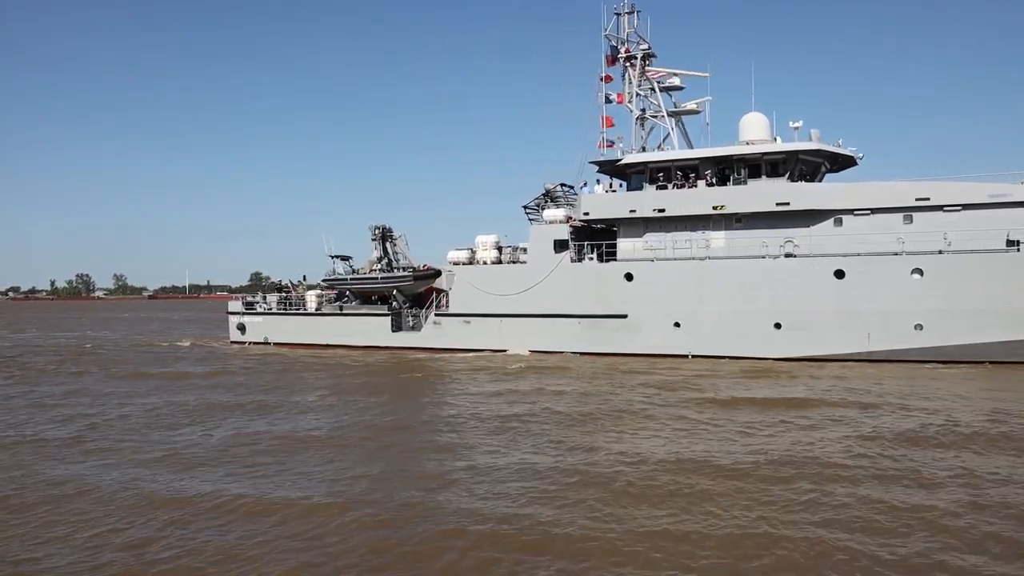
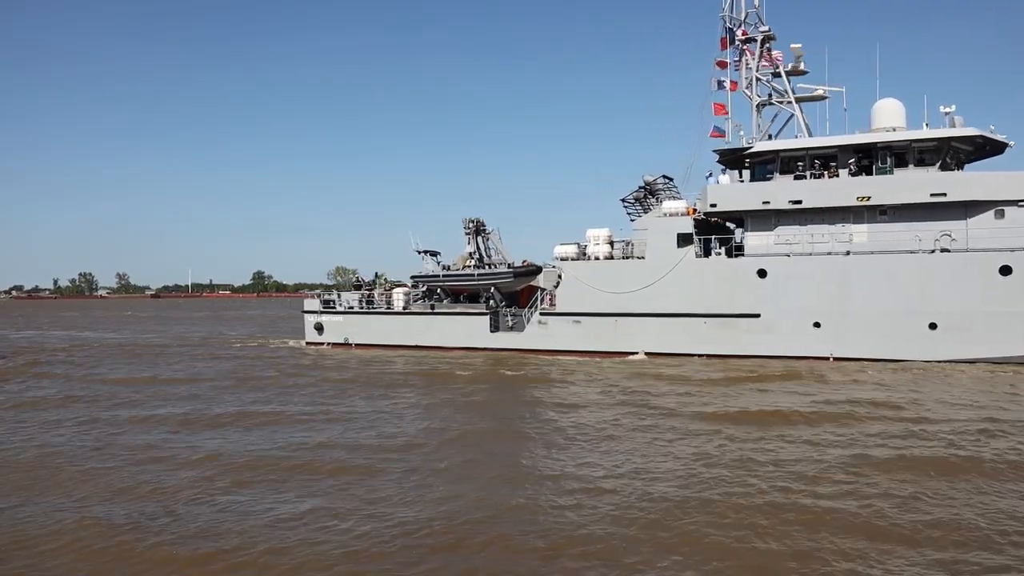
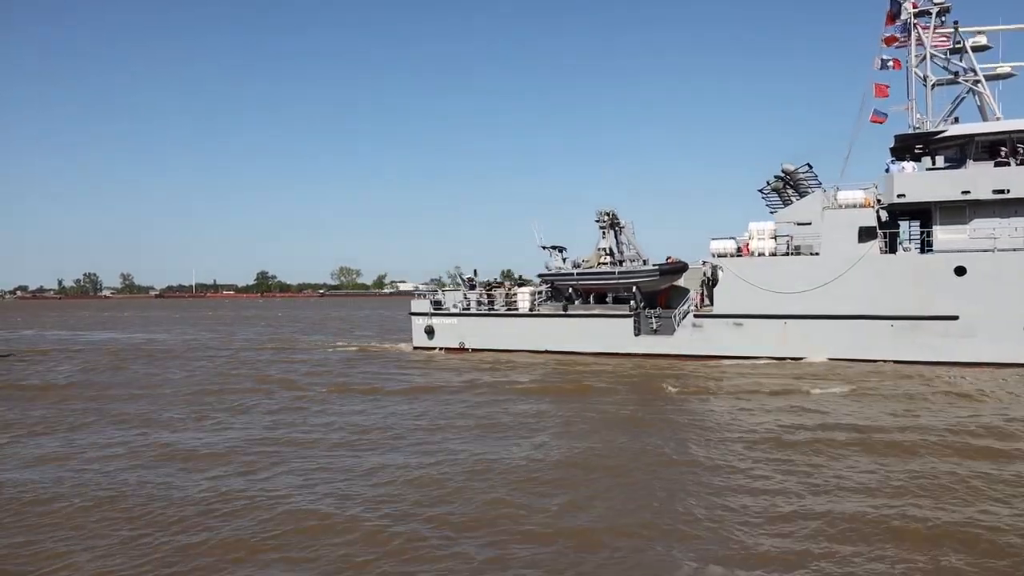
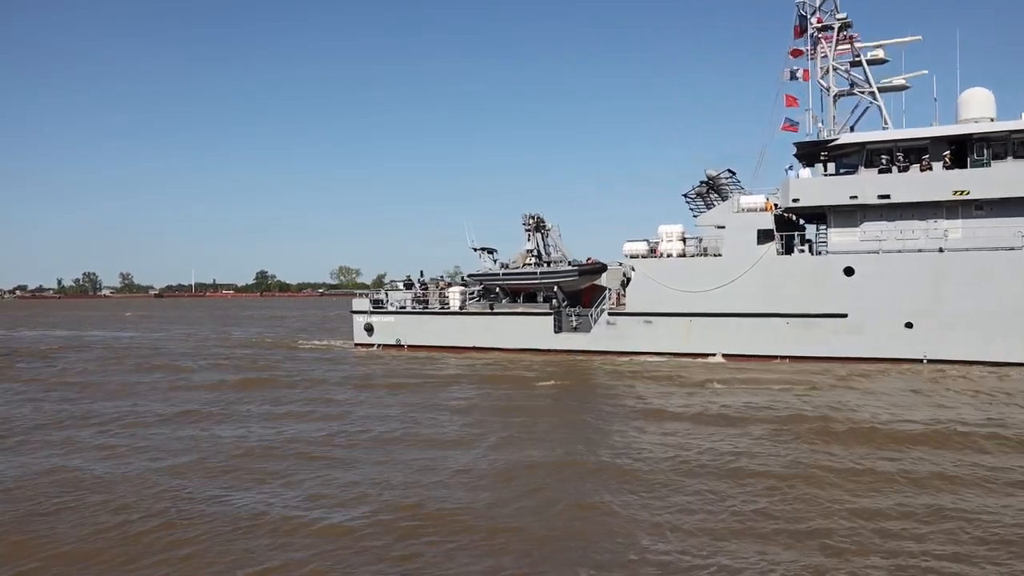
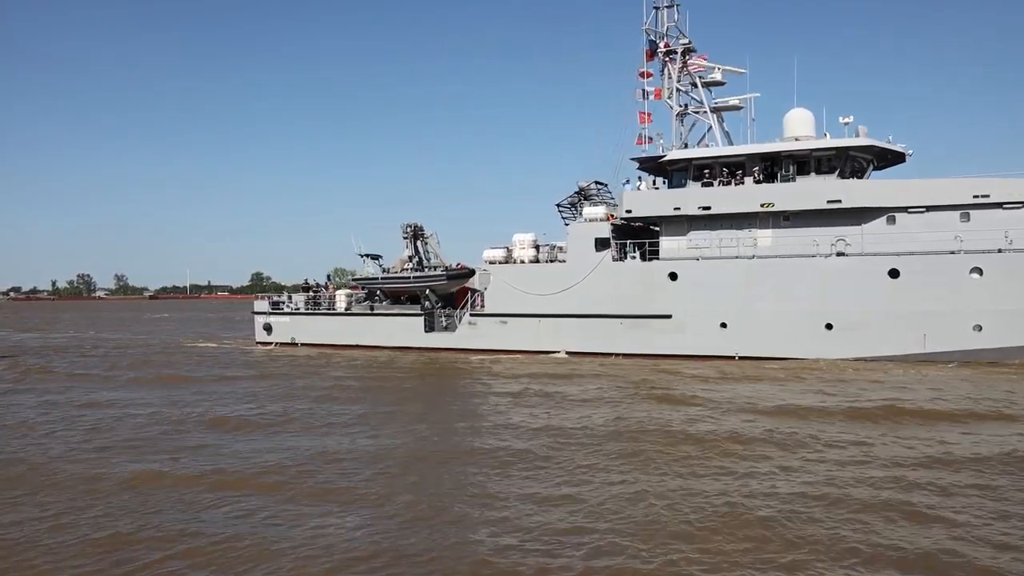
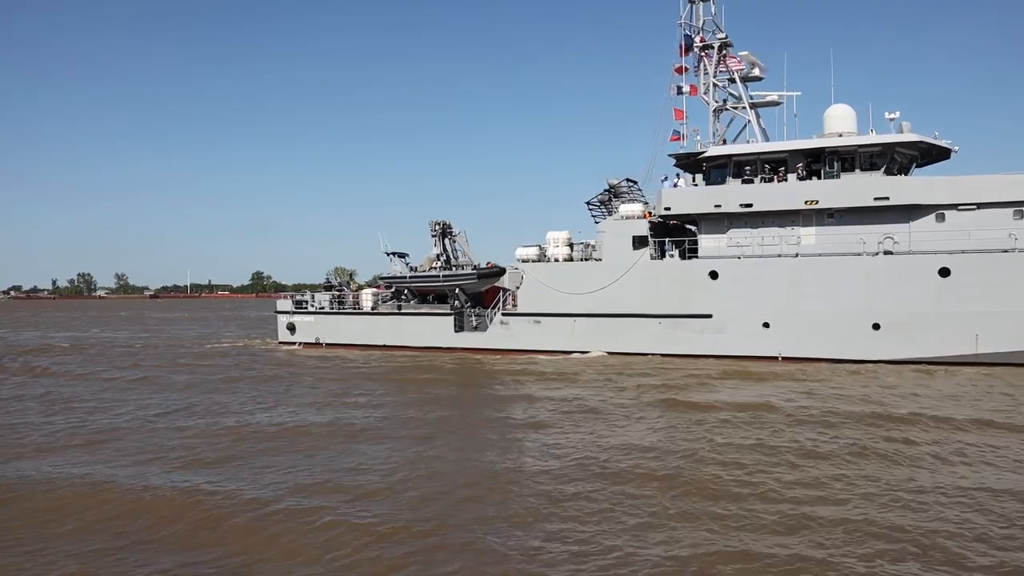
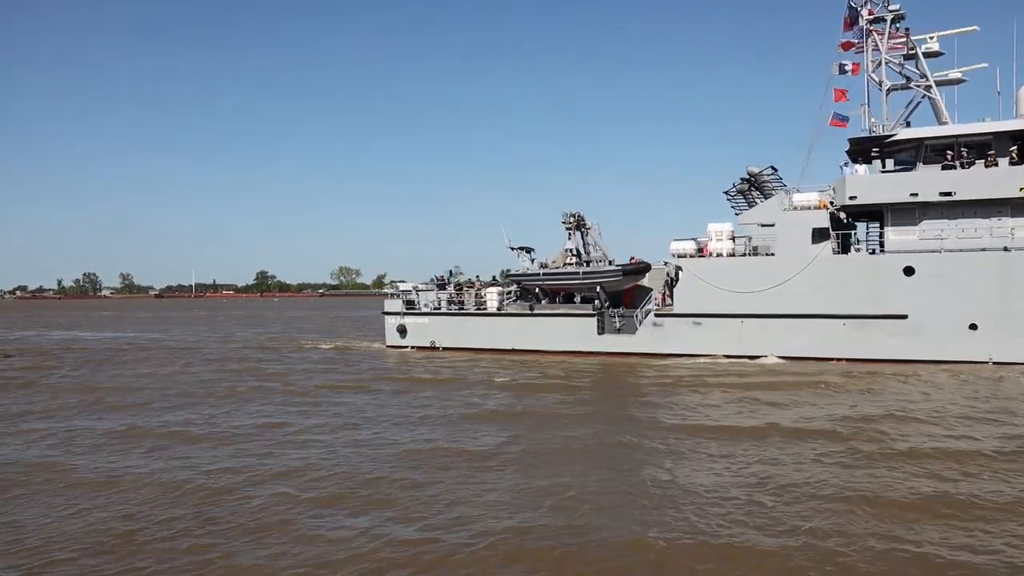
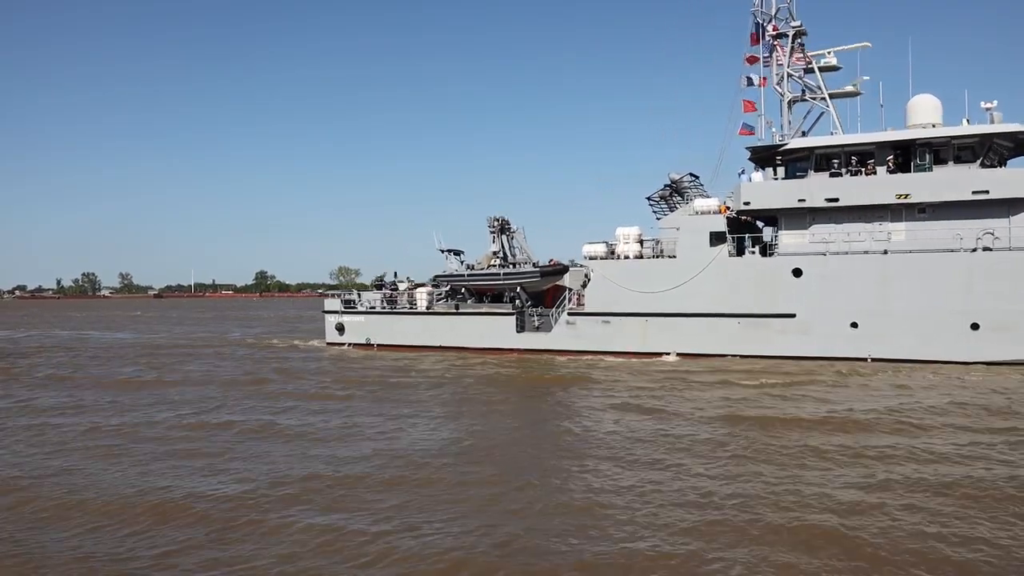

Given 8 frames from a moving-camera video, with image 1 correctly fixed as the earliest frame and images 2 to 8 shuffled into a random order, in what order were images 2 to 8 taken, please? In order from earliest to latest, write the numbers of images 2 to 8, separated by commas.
5, 6, 2, 8, 4, 7, 3
